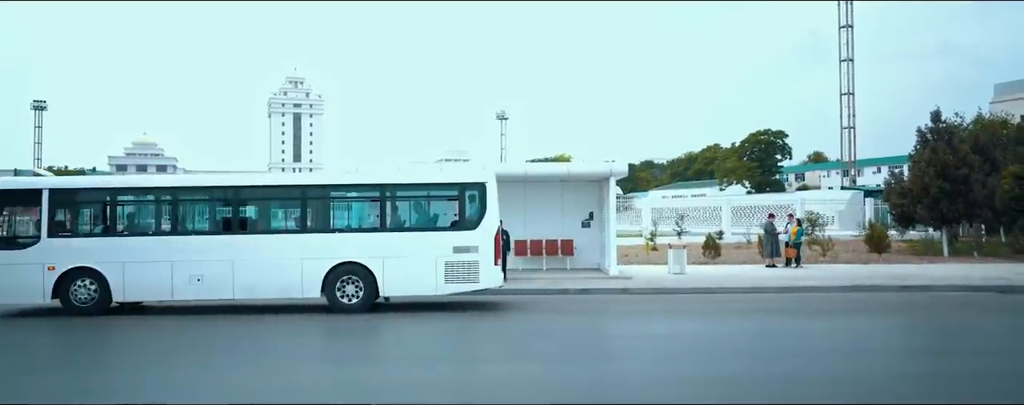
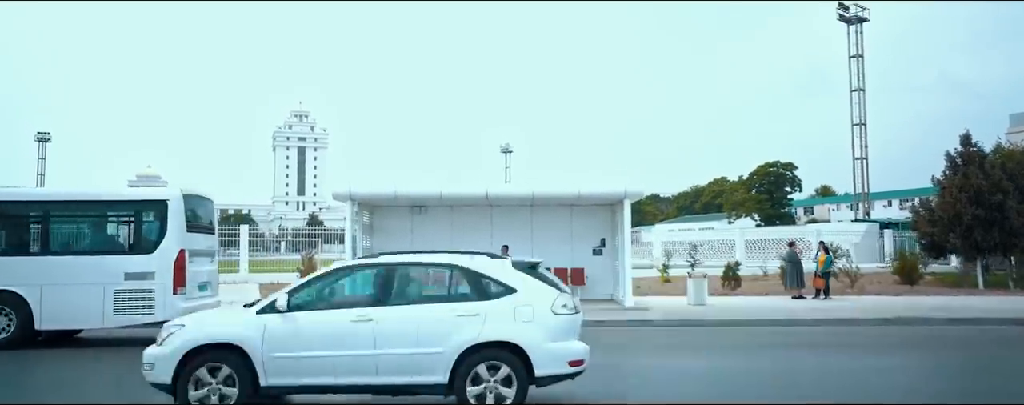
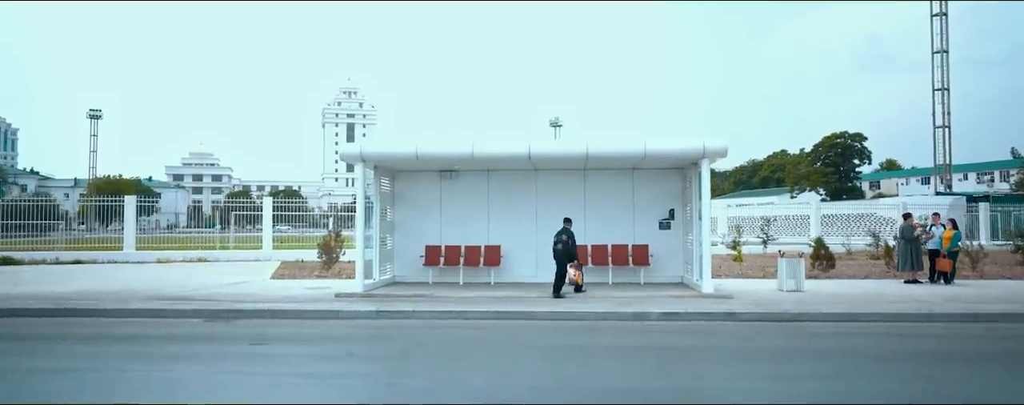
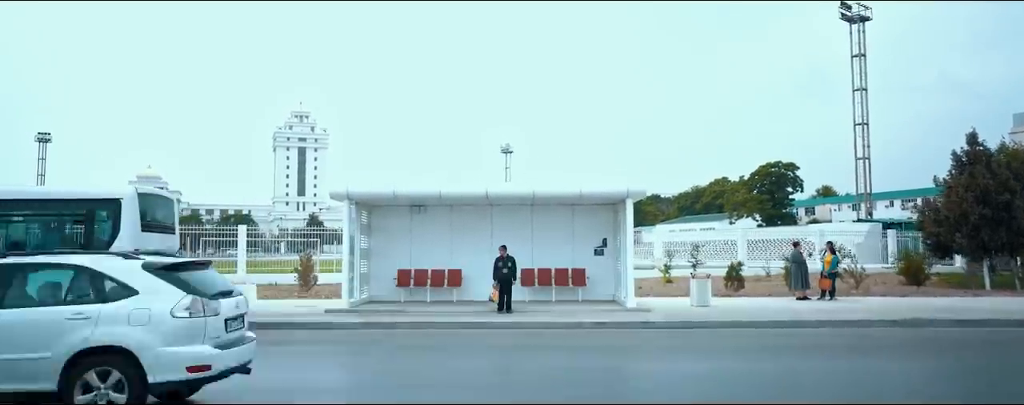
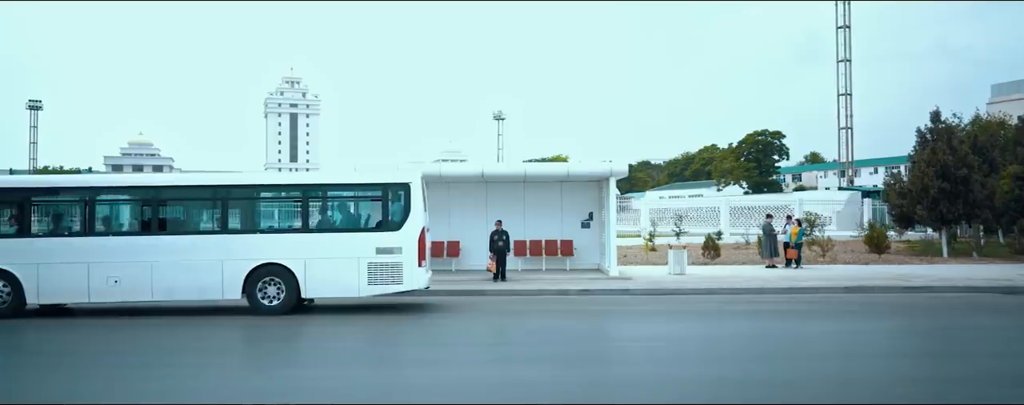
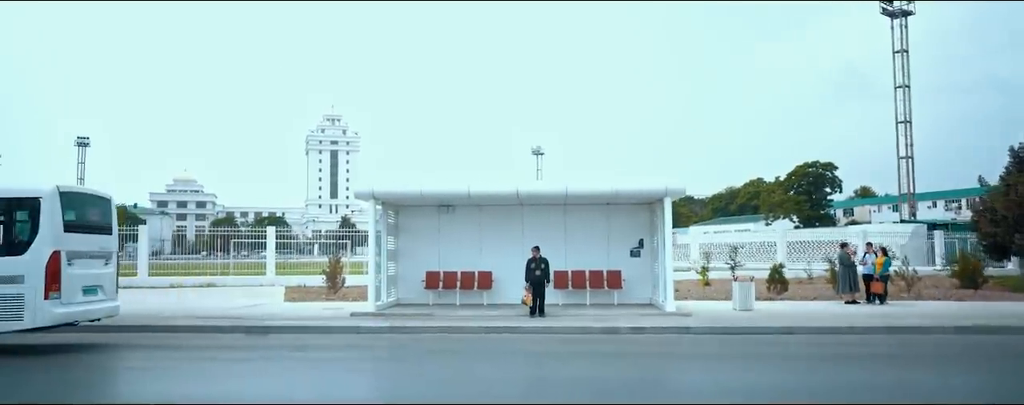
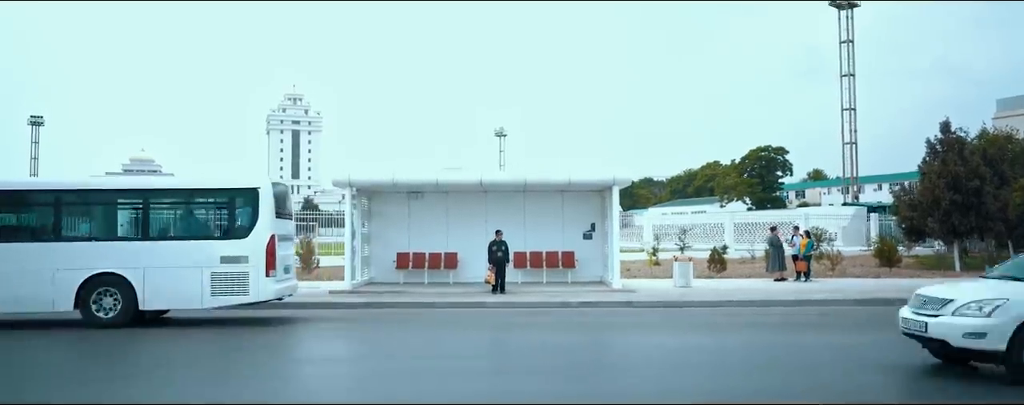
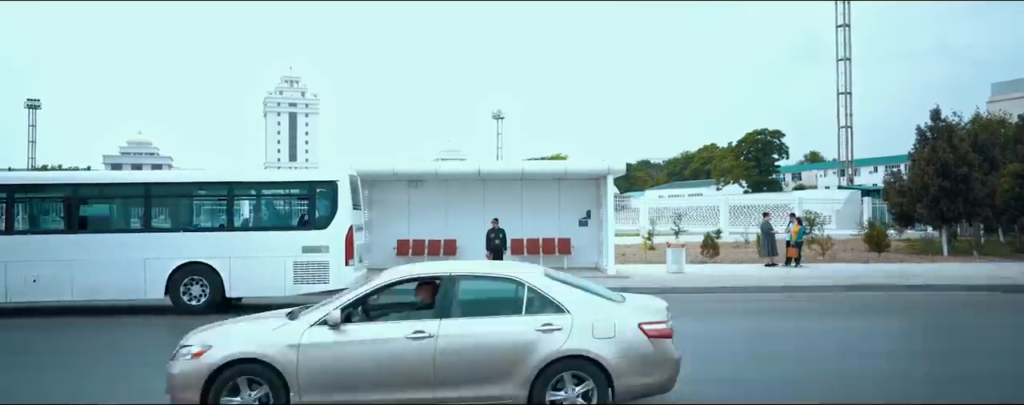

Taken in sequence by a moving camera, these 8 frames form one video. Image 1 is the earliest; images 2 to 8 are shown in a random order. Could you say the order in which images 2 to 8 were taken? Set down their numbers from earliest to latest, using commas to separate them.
5, 8, 7, 2, 4, 6, 3
